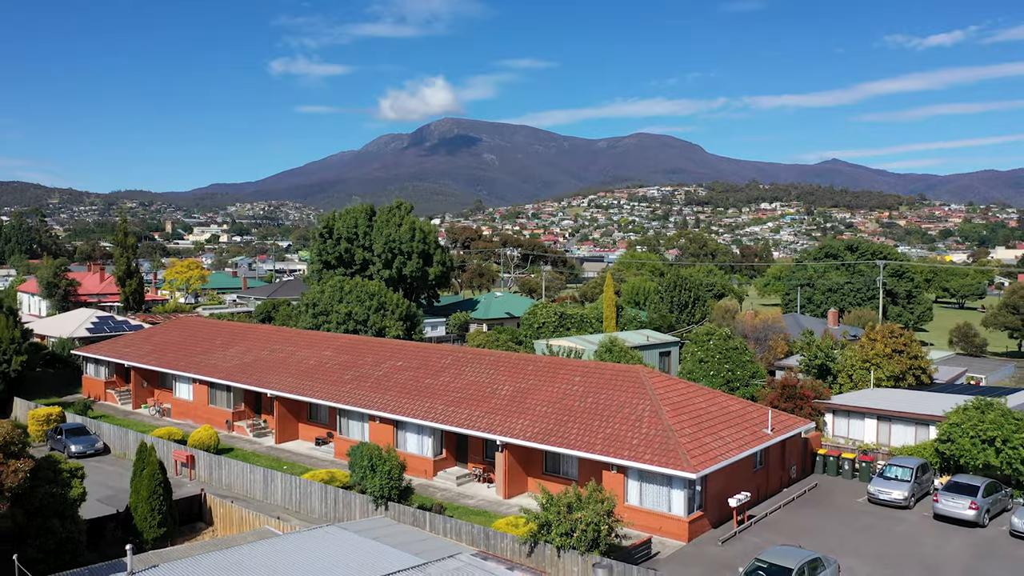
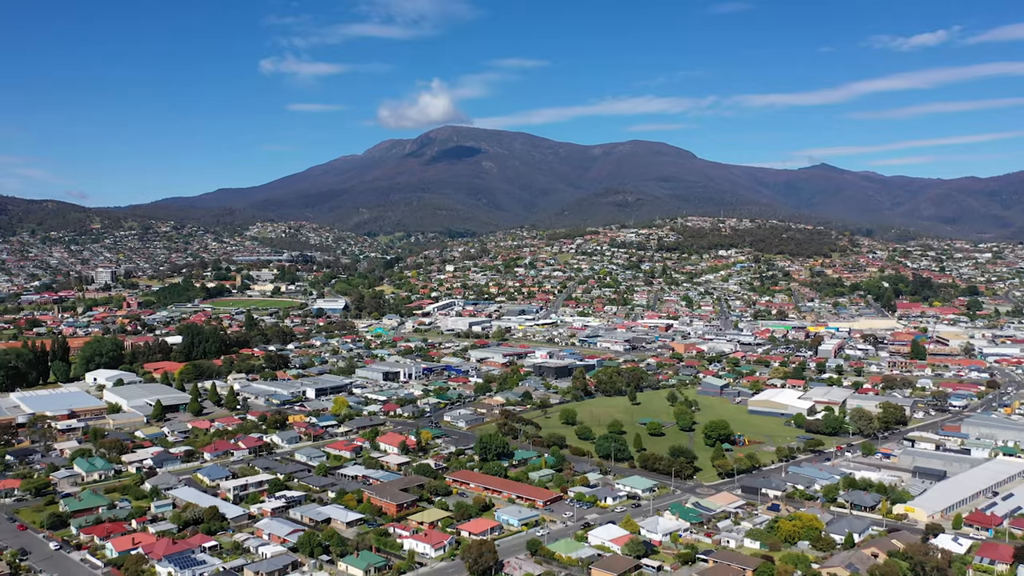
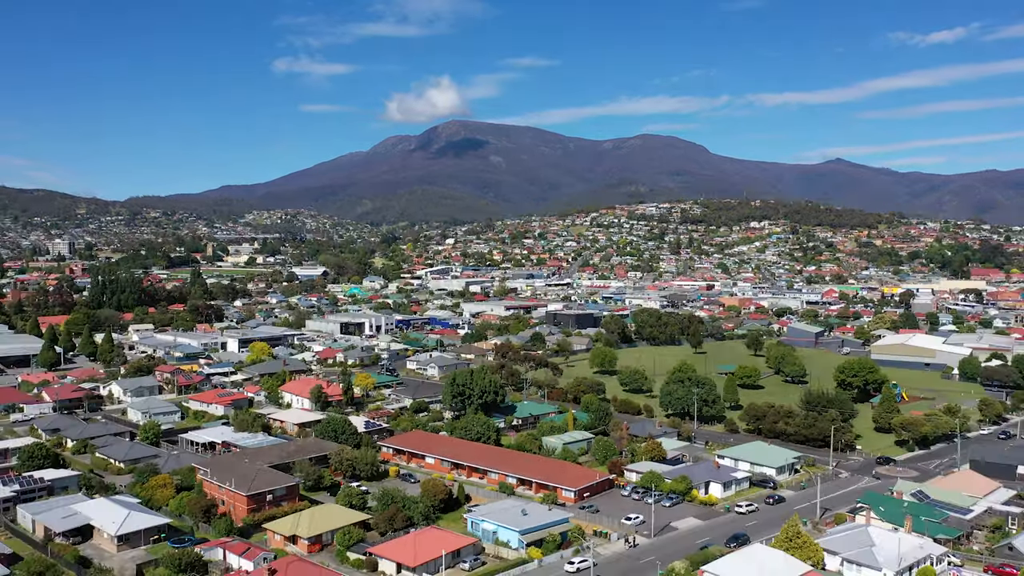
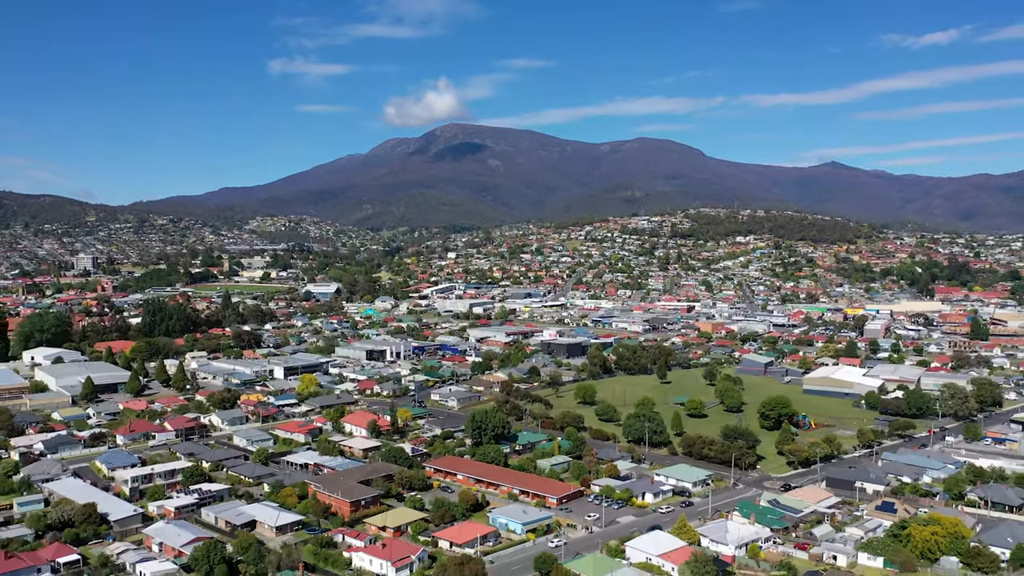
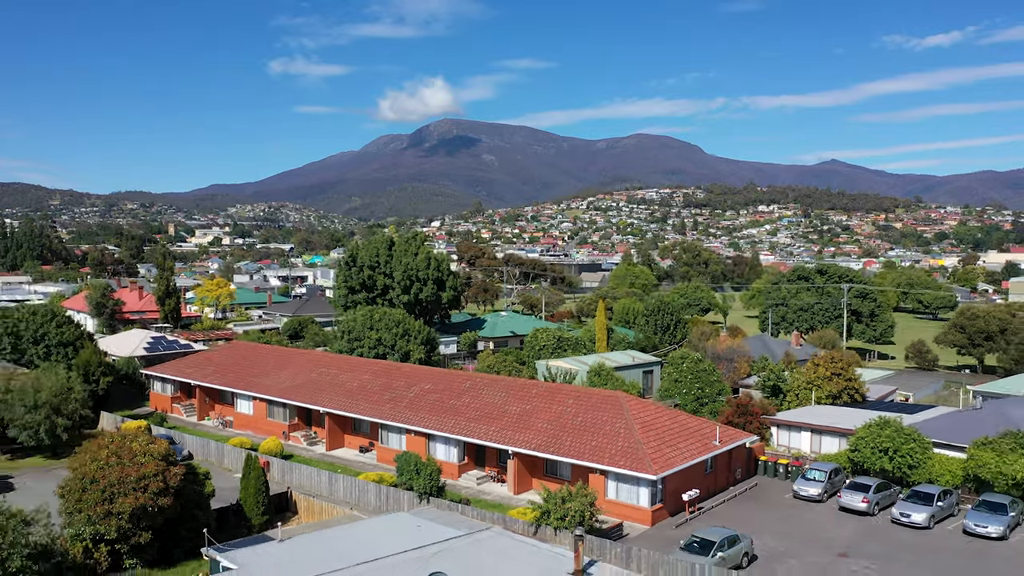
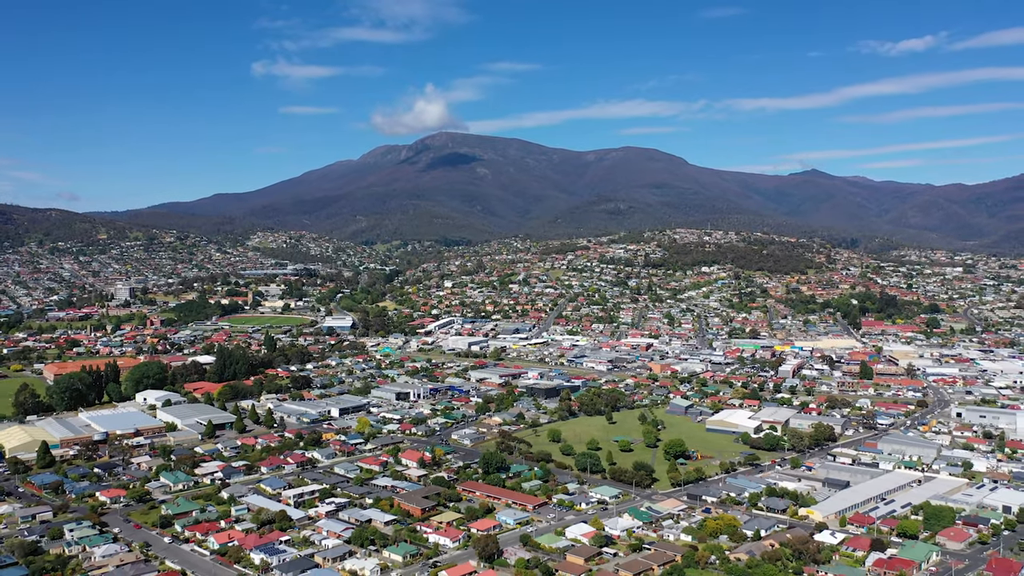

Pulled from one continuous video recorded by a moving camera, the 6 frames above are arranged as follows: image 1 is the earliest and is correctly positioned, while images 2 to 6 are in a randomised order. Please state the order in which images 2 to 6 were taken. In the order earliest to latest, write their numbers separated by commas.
5, 3, 4, 2, 6
